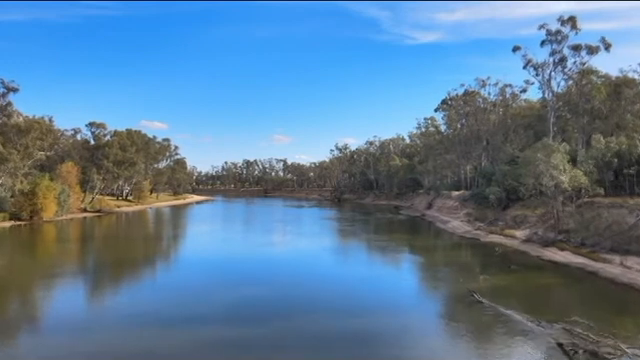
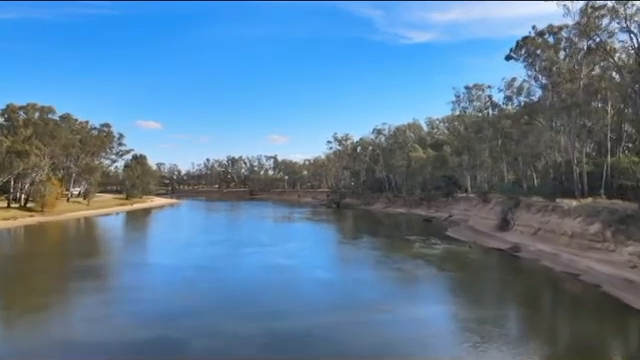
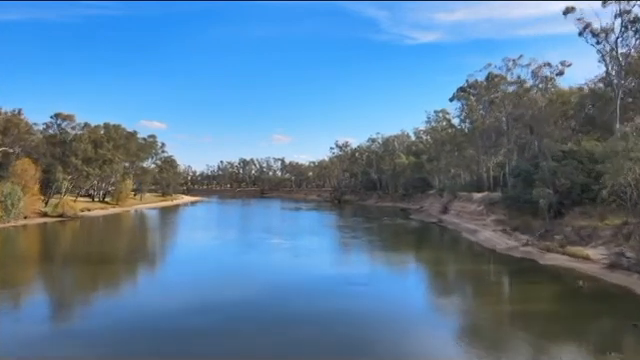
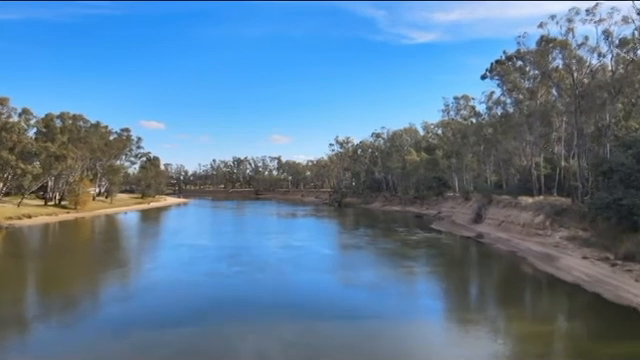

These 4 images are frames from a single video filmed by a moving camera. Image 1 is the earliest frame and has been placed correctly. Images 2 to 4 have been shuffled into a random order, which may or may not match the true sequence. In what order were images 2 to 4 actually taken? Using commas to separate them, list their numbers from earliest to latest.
3, 4, 2
